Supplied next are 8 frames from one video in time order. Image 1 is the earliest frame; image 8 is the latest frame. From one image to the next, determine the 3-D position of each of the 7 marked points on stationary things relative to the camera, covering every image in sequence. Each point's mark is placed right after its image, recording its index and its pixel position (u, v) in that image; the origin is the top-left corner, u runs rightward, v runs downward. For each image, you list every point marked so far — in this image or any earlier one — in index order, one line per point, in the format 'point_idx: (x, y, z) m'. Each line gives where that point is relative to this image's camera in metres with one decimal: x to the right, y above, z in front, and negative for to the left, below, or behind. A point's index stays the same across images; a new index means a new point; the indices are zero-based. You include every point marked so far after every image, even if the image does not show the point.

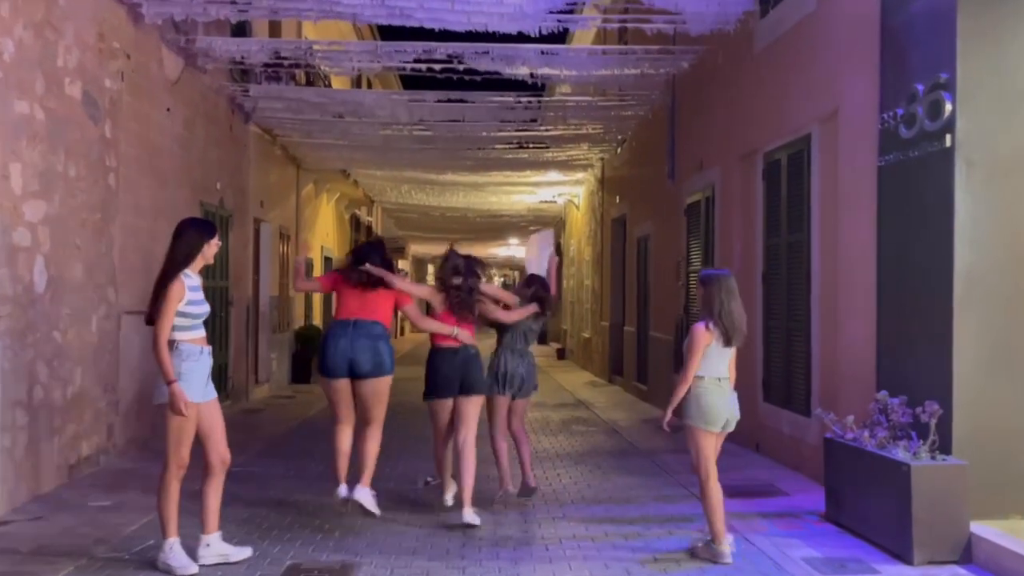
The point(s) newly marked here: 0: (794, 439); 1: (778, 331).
0: (+2.1, -1.1, +7.1) m
1: (+2.1, -0.3, +7.4) m
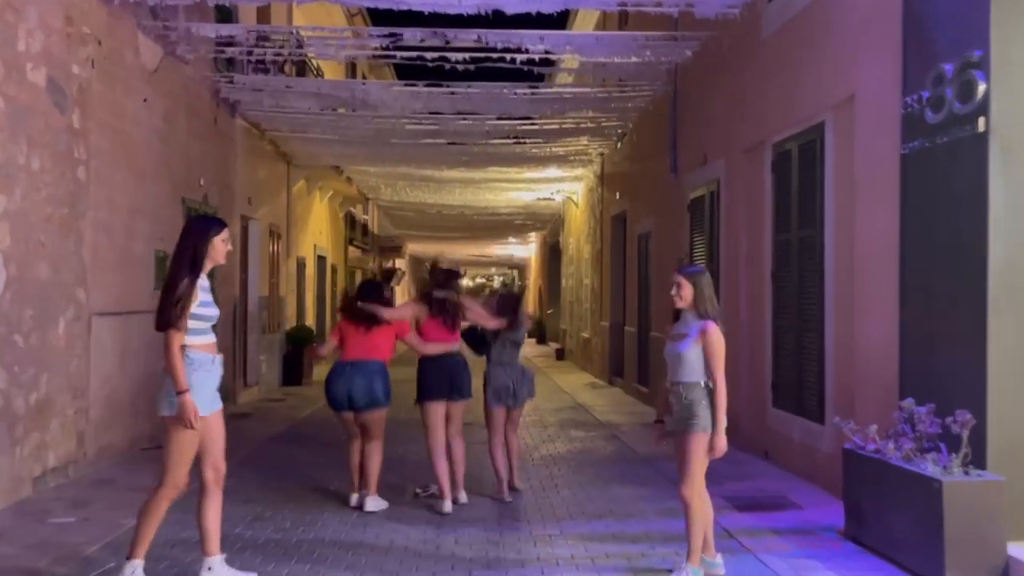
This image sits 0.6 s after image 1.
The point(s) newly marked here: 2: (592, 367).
0: (+2.1, -1.1, +6.7) m
1: (+2.0, -0.3, +7.0) m
2: (+1.4, -1.4, +17.0) m
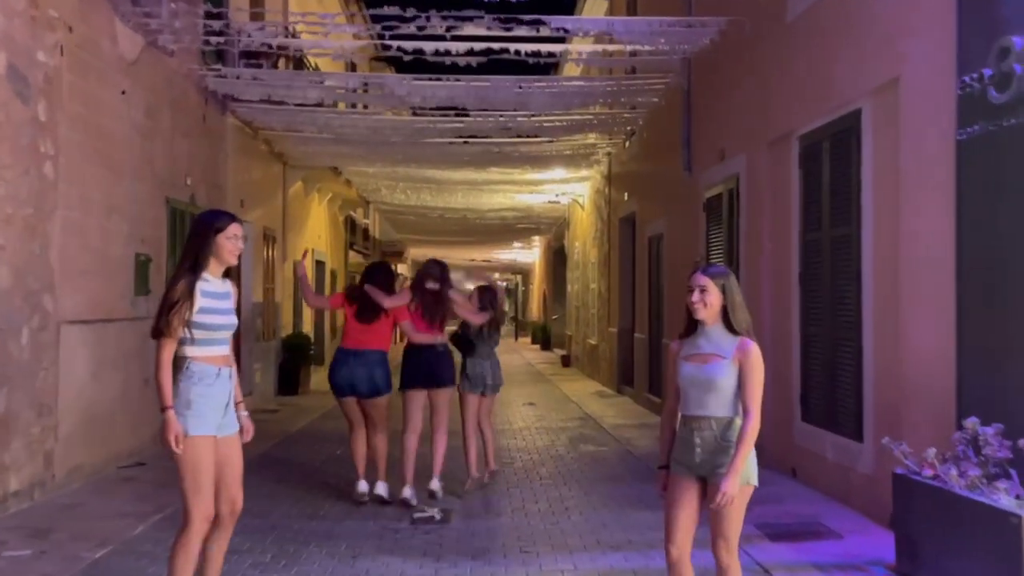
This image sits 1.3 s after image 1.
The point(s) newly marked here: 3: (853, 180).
0: (+2.1, -1.1, +6.1) m
1: (+2.1, -0.3, +6.4) m
2: (+1.5, -1.5, +16.4) m
3: (+2.1, +0.7, +5.9) m
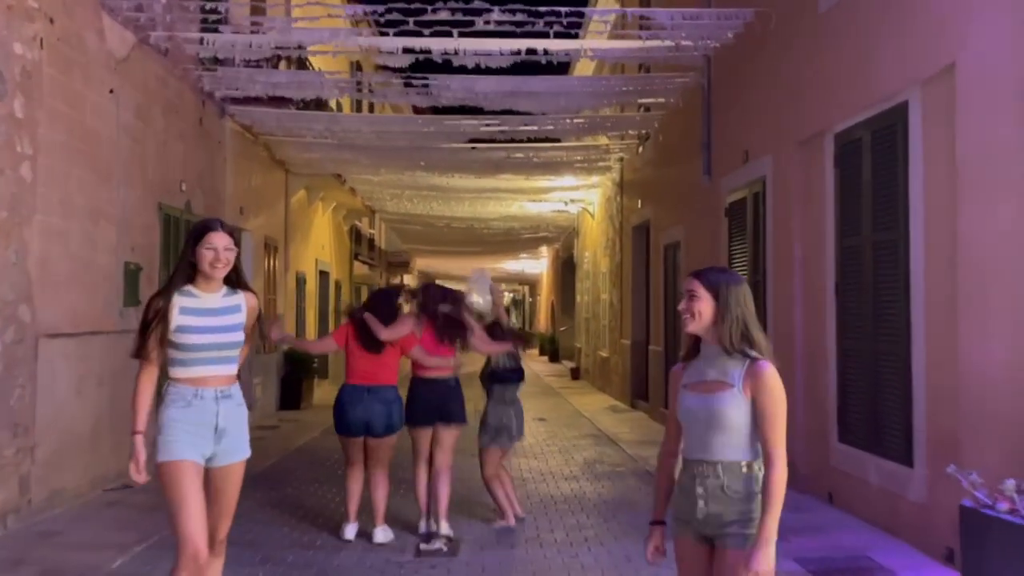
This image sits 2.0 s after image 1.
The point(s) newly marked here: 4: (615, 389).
0: (+2.2, -1.2, +5.5) m
1: (+2.2, -0.4, +5.9) m
2: (+1.7, -1.7, +15.9) m
3: (+2.2, +0.6, +5.4) m
4: (+1.7, -1.6, +15.4) m
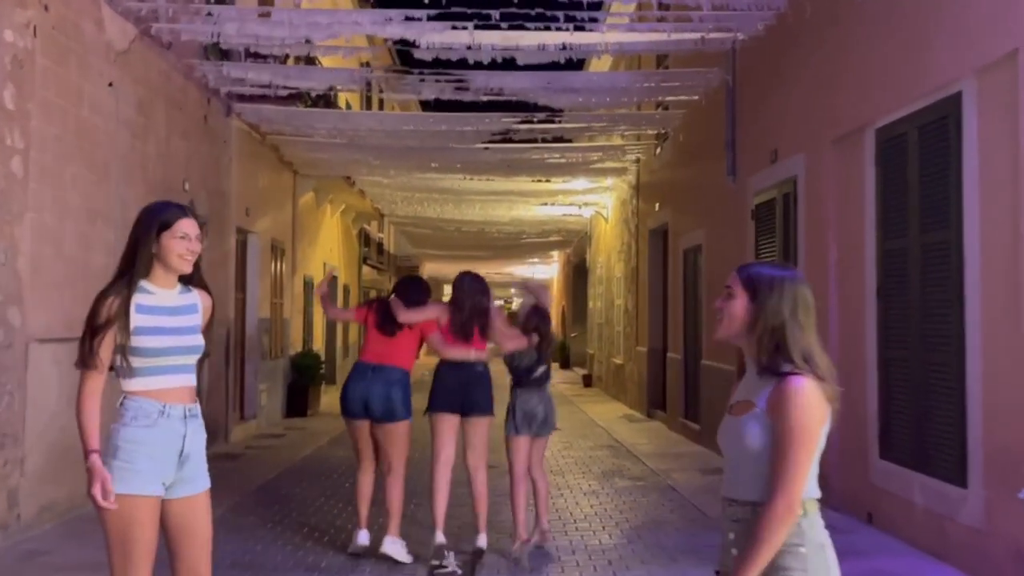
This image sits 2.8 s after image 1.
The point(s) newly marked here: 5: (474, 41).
0: (+2.3, -1.2, +5.1) m
1: (+2.3, -0.4, +5.5) m
2: (+1.9, -1.8, +15.5) m
3: (+2.3, +0.6, +5.0) m
4: (+1.9, -1.7, +15.0) m
5: (-0.3, +2.0, +7.8) m
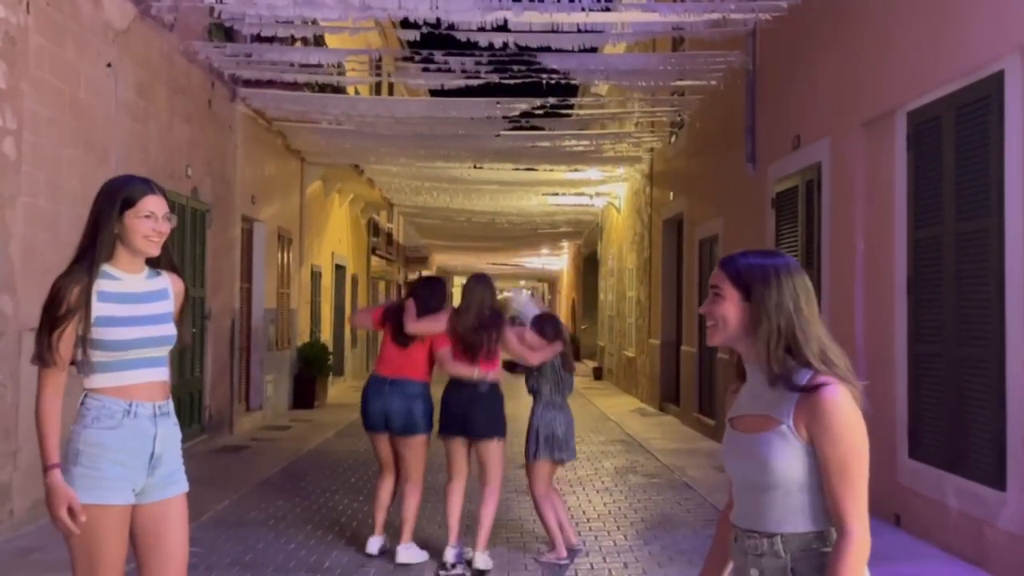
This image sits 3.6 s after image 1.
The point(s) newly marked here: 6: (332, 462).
0: (+2.3, -1.2, +4.9) m
1: (+2.3, -0.4, +5.2) m
2: (+2.0, -1.7, +15.2) m
3: (+2.4, +0.6, +4.7) m
4: (+2.0, -1.6, +14.7) m
5: (-0.2, +2.1, +7.5) m
6: (-1.7, -1.6, +8.8) m
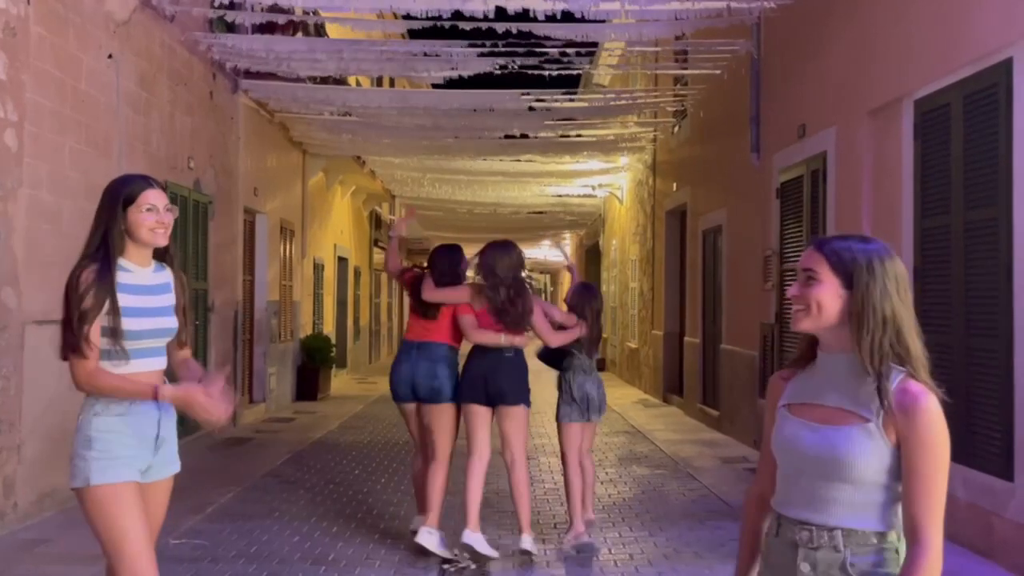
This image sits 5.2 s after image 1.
0: (+2.4, -1.1, +4.8) m
1: (+2.4, -0.3, +5.2) m
2: (+2.1, -1.5, +15.2) m
3: (+2.4, +0.7, +4.7) m
4: (+2.1, -1.5, +14.7) m
5: (-0.2, +2.2, +7.5) m
6: (-1.6, -1.5, +8.8) m
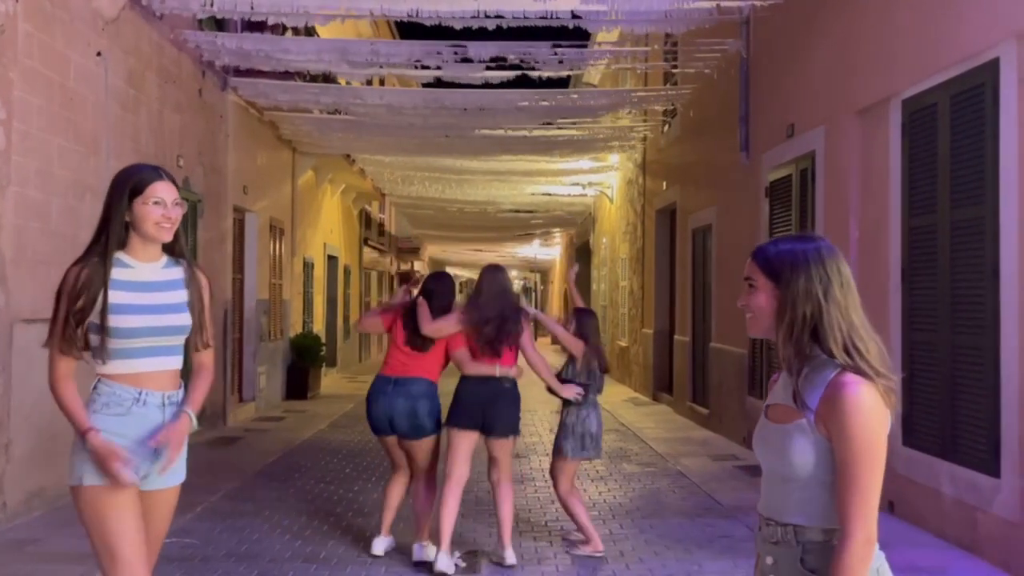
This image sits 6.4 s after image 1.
0: (+2.3, -1.1, +4.9) m
1: (+2.3, -0.3, +5.2) m
2: (+1.9, -1.5, +15.3) m
3: (+2.4, +0.7, +4.7) m
4: (+1.9, -1.4, +14.8) m
5: (-0.3, +2.2, +7.5) m
6: (-1.7, -1.5, +8.8) m
